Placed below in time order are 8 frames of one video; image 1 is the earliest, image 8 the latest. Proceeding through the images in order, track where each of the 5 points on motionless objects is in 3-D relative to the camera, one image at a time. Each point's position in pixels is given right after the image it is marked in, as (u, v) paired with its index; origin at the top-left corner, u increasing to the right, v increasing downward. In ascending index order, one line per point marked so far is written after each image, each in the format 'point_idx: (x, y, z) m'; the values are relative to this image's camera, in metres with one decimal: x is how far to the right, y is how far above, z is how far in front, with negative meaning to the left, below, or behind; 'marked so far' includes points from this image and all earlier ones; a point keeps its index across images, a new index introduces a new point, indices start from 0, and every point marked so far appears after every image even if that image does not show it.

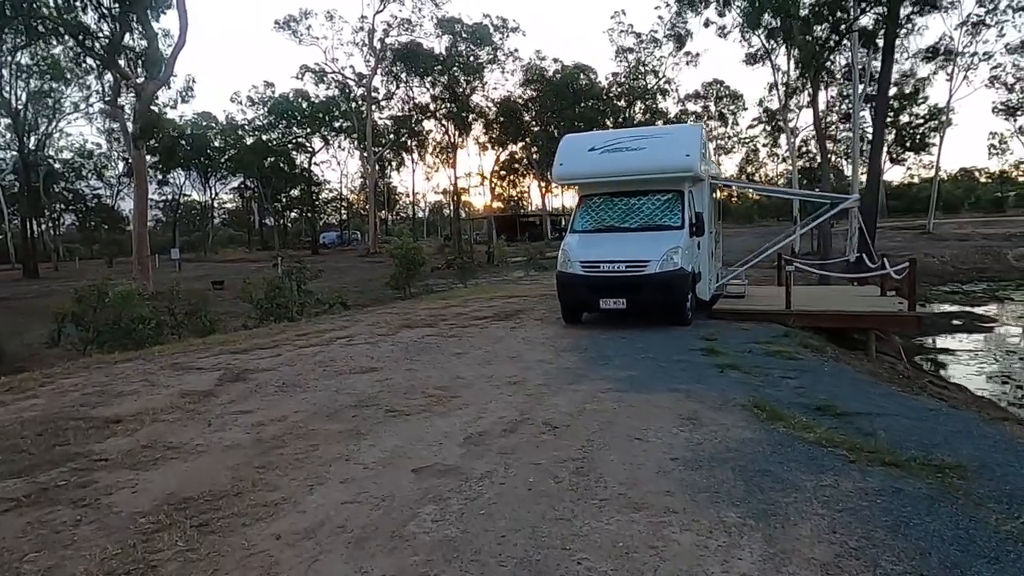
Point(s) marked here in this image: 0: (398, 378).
0: (-1.3, -1.0, +7.4) m
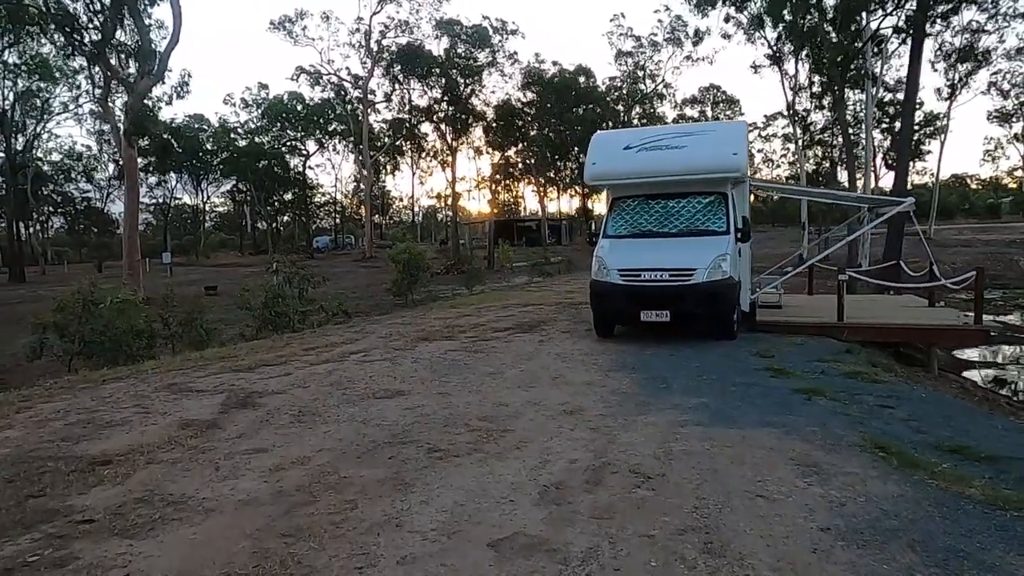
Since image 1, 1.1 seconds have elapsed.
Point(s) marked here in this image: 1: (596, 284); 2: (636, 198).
0: (-0.8, -1.1, +6.4) m
1: (+1.3, +0.1, +10.1) m
2: (+2.1, +1.5, +11.0) m
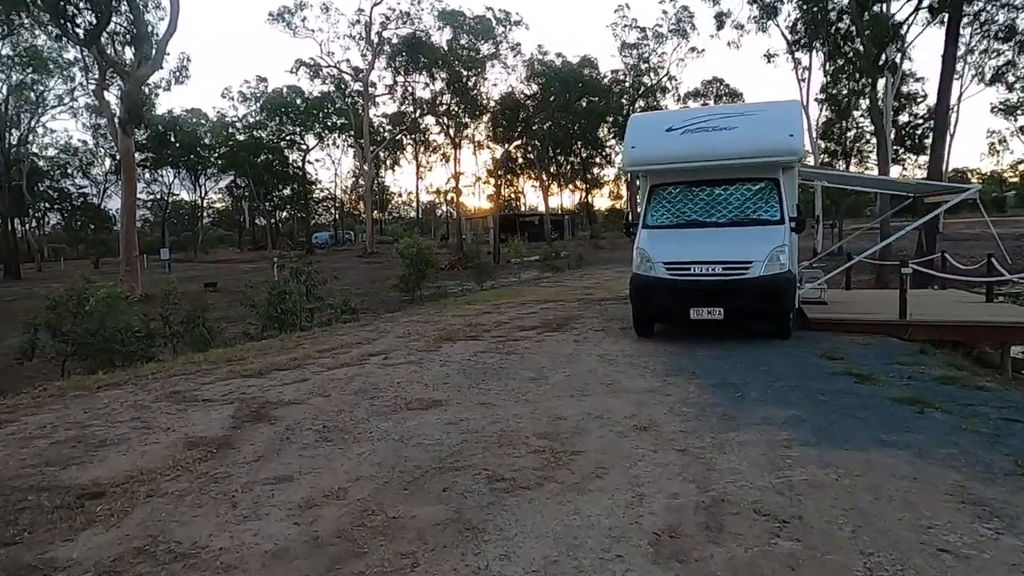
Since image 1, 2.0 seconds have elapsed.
0: (-0.3, -1.1, +5.6) m
1: (+1.8, +0.1, +9.2) m
2: (+2.6, +1.6, +10.1) m
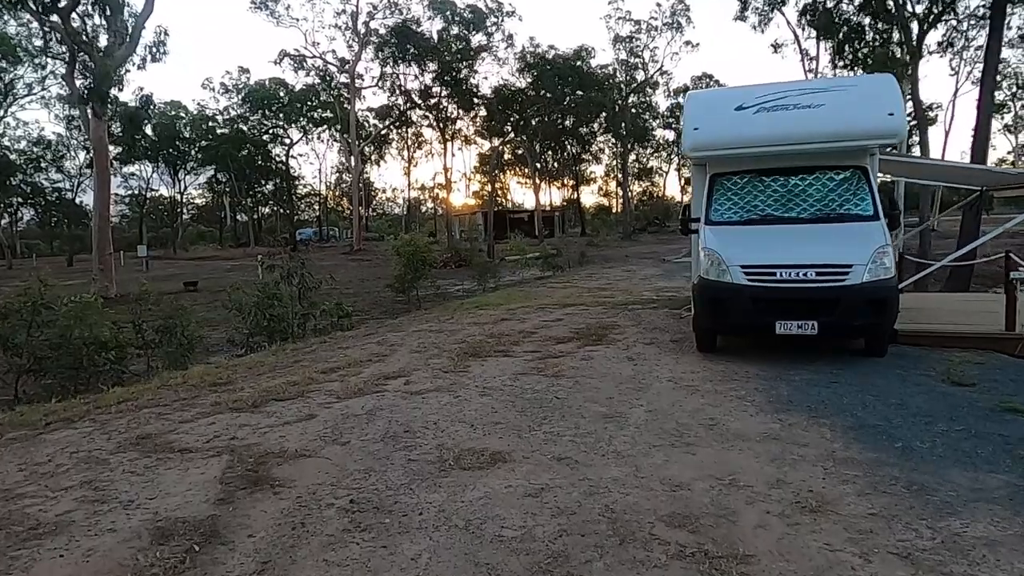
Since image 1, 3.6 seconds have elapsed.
0: (+0.3, -1.2, +4.0) m
1: (+2.3, 0.0, +7.7) m
2: (+3.1, +1.5, +8.6) m
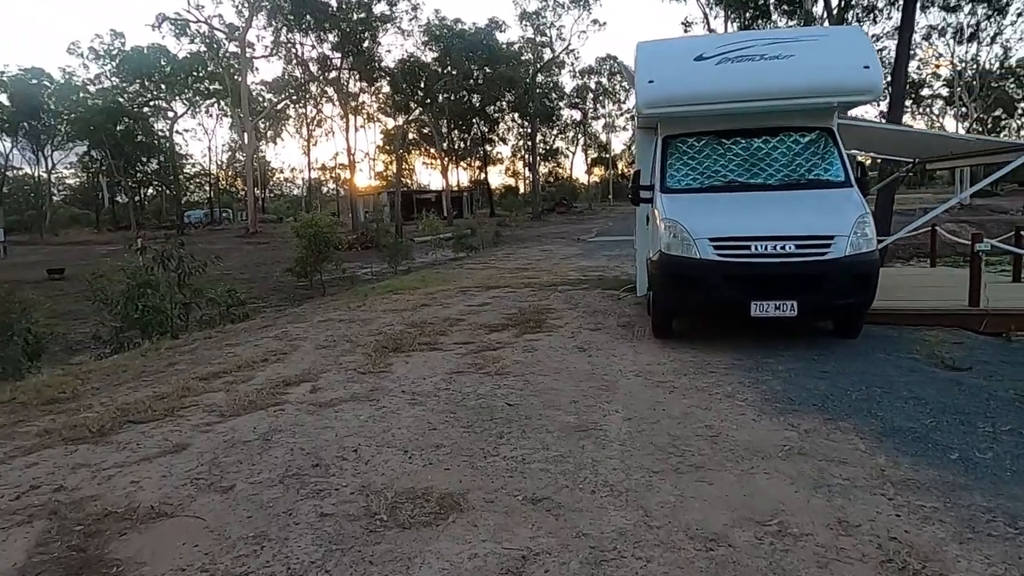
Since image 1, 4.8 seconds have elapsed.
0: (+0.2, -1.1, +2.7) m
1: (+1.6, +0.3, +6.6) m
2: (+2.2, +1.8, +7.6) m
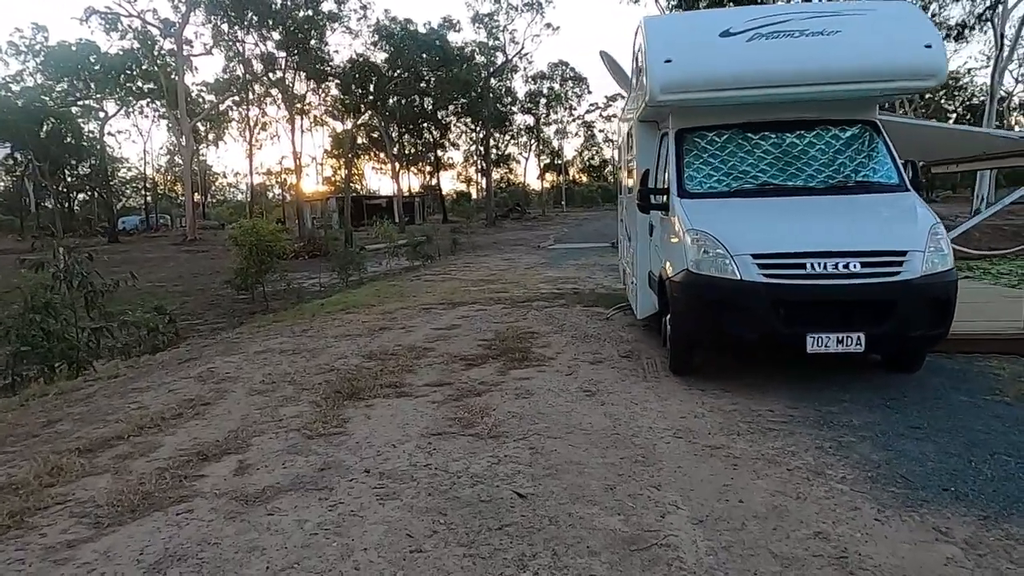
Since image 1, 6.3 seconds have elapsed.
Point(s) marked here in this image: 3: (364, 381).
0: (+0.4, -1.3, +1.3) m
1: (+1.6, 0.0, +5.3) m
2: (+2.1, +1.5, +6.3) m
3: (-1.4, -0.9, +6.3) m
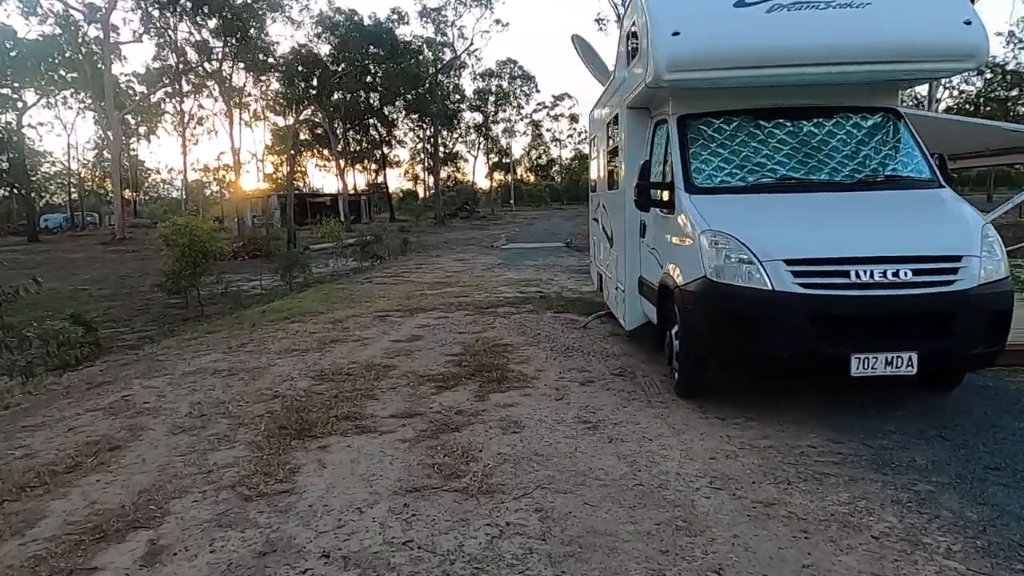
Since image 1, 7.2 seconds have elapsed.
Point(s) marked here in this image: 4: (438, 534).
0: (+0.7, -1.4, +0.4) m
1: (+1.5, 0.0, +4.5) m
2: (+1.9, +1.5, +5.5) m
3: (-1.6, -1.0, +5.2) m
4: (-0.4, -1.2, +3.1) m
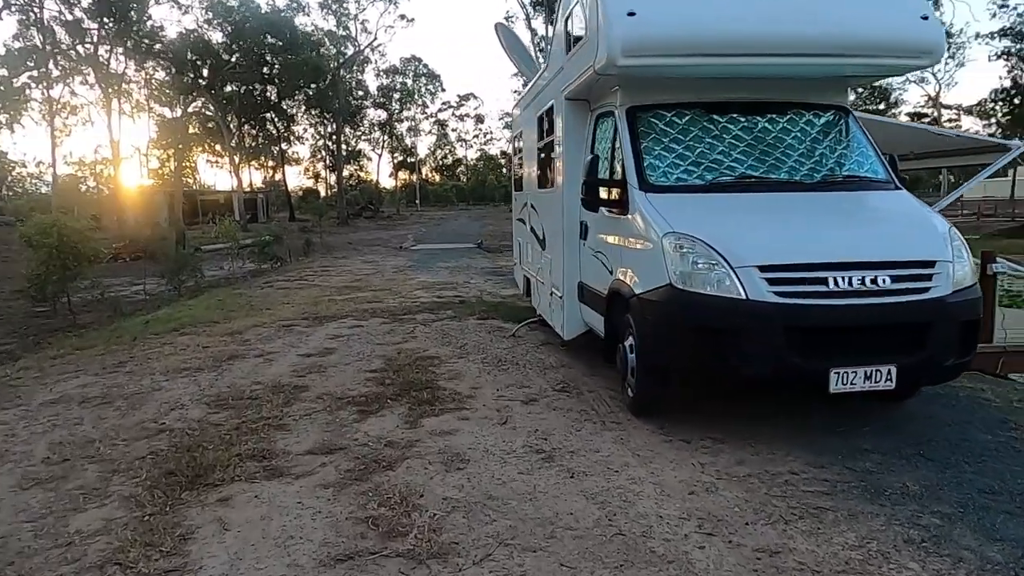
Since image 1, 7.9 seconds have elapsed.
0: (+0.9, -1.5, -0.1) m
1: (+1.1, -0.1, +4.0) m
2: (+1.4, +1.4, +5.1) m
3: (-2.0, -1.1, +4.3) m
4: (-0.5, -1.2, +2.4) m
